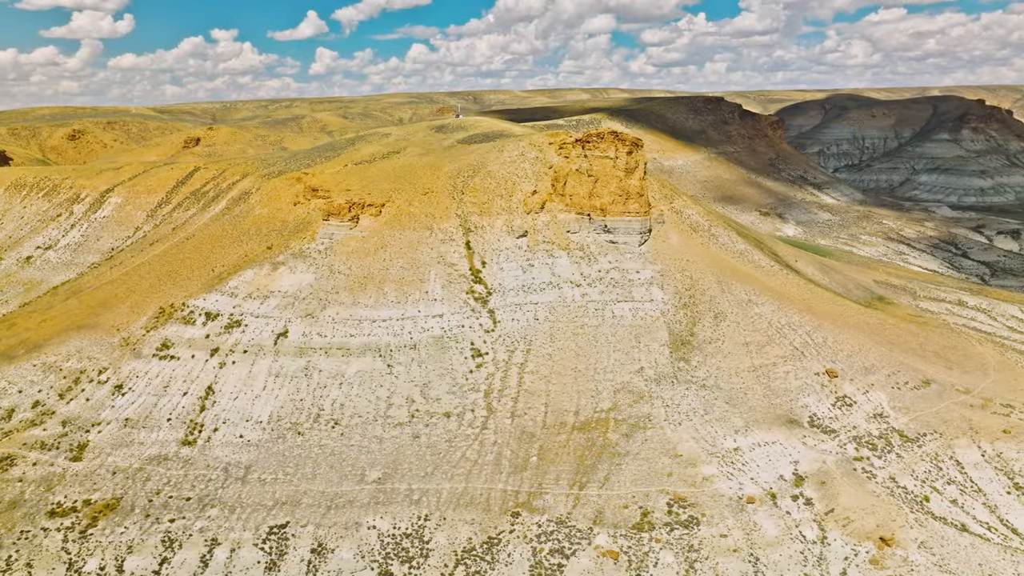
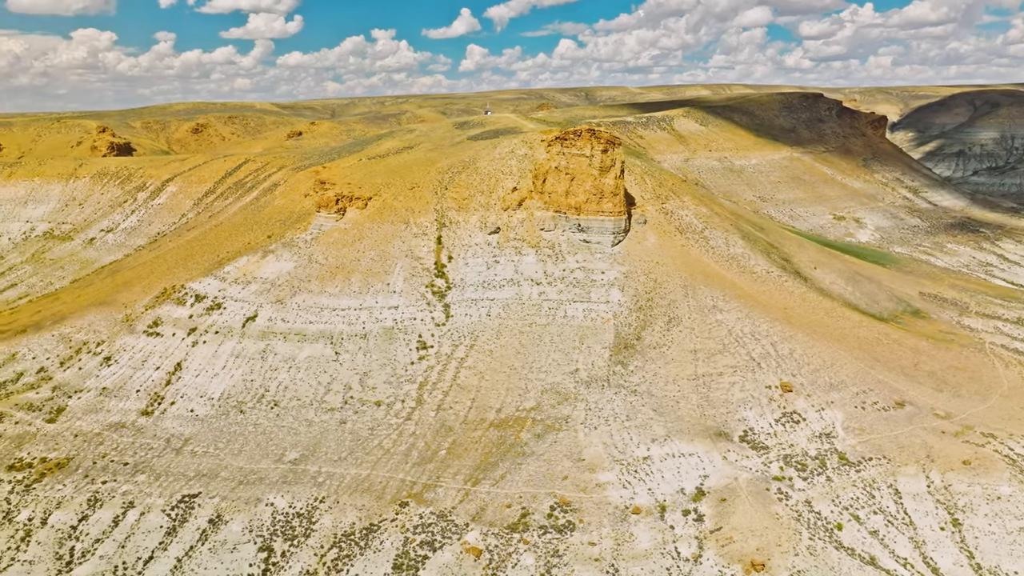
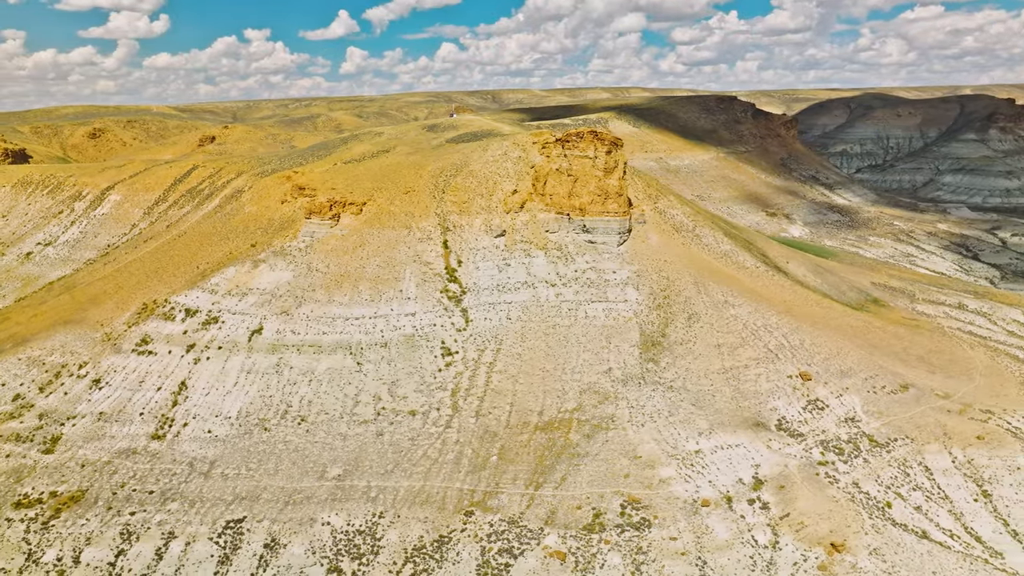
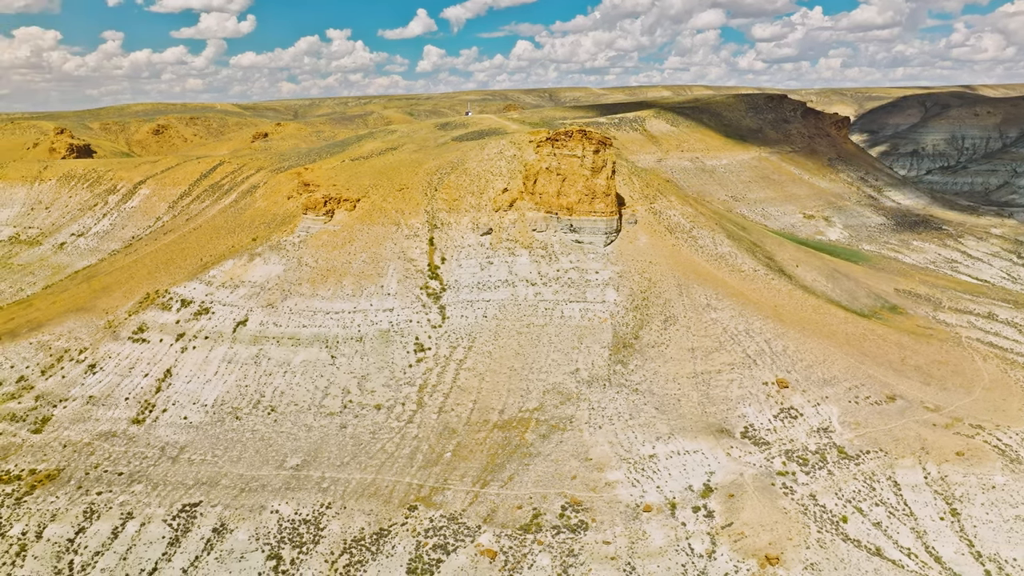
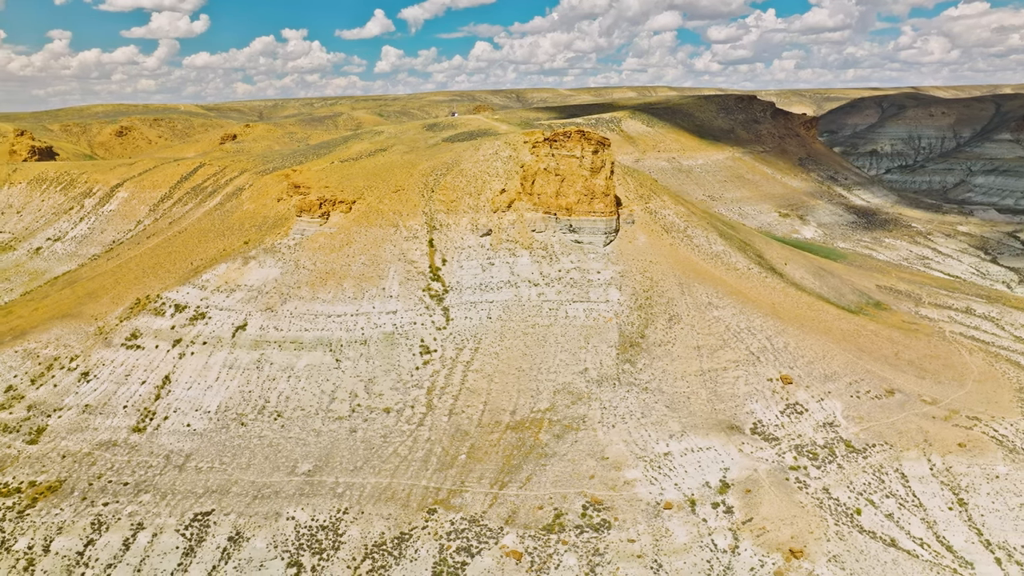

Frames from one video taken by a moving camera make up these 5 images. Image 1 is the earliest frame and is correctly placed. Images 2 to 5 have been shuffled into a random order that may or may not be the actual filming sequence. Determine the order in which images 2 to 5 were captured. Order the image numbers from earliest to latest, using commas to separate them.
3, 5, 4, 2
